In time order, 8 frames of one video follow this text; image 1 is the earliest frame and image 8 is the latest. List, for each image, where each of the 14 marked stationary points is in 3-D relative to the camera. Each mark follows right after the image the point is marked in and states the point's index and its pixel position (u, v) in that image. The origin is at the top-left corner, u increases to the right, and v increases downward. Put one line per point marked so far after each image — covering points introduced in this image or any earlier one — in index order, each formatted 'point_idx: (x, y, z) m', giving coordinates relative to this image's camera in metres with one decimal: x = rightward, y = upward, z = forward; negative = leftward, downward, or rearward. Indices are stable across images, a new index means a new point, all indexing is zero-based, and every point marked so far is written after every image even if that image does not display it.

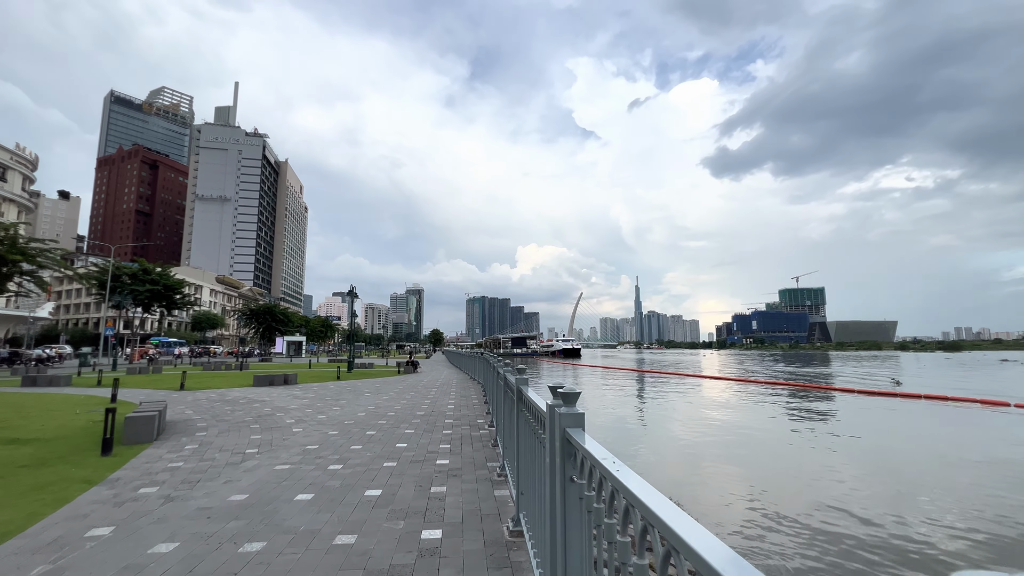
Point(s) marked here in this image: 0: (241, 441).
0: (-4.7, -2.6, +7.7) m
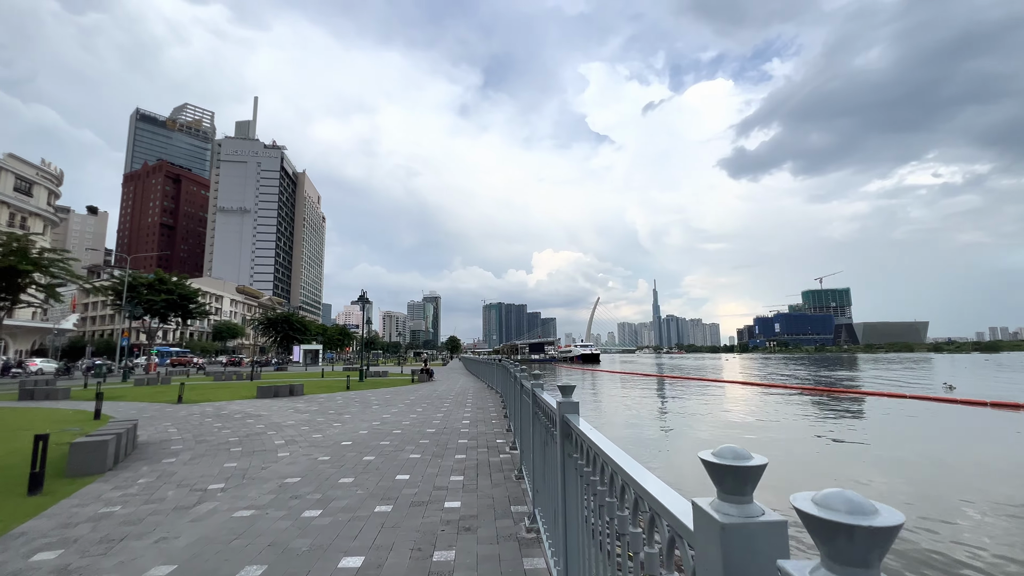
0: (-4.3, -2.6, +6.3) m
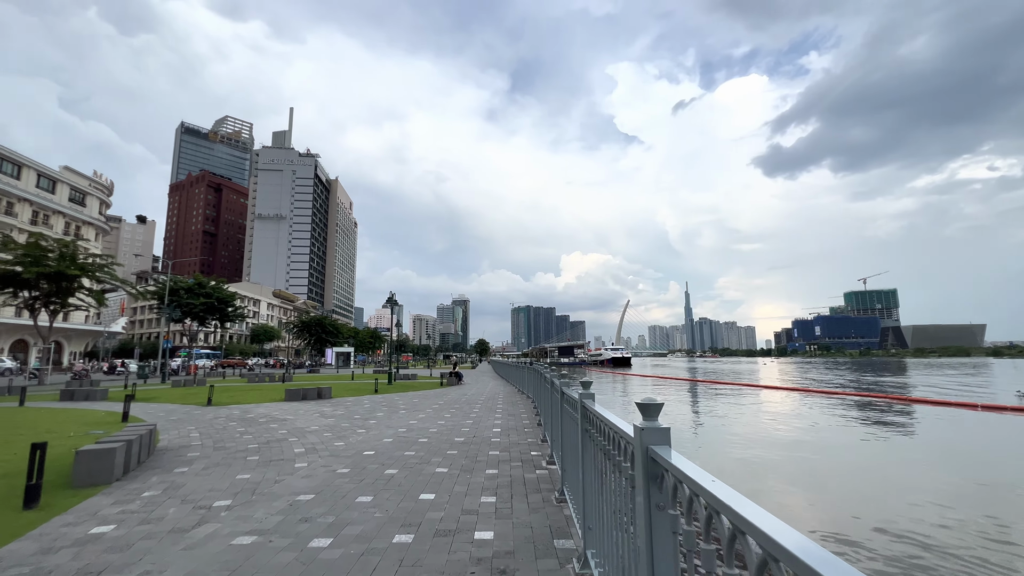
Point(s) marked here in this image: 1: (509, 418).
0: (-3.8, -2.5, +5.8) m
1: (-0.1, -3.6, +12.6) m
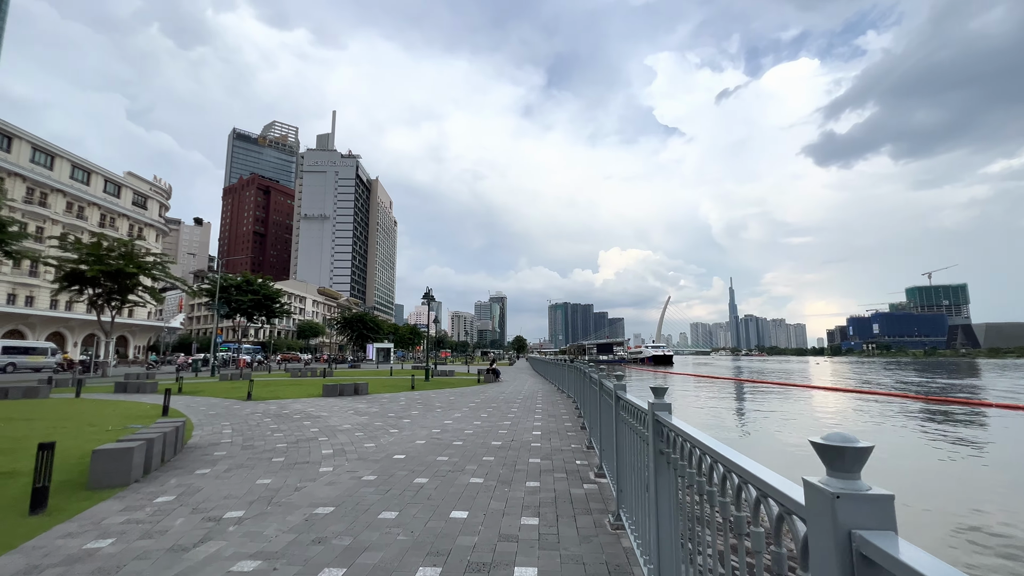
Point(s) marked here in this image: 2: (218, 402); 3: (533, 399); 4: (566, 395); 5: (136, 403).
0: (-3.3, -2.4, +5.3) m
1: (+1.0, -3.4, +11.8) m
2: (-9.5, -3.7, +14.5) m
3: (+0.8, -4.1, +16.7) m
4: (+2.3, -4.5, +19.5) m
5: (-10.9, -3.4, +13.0) m
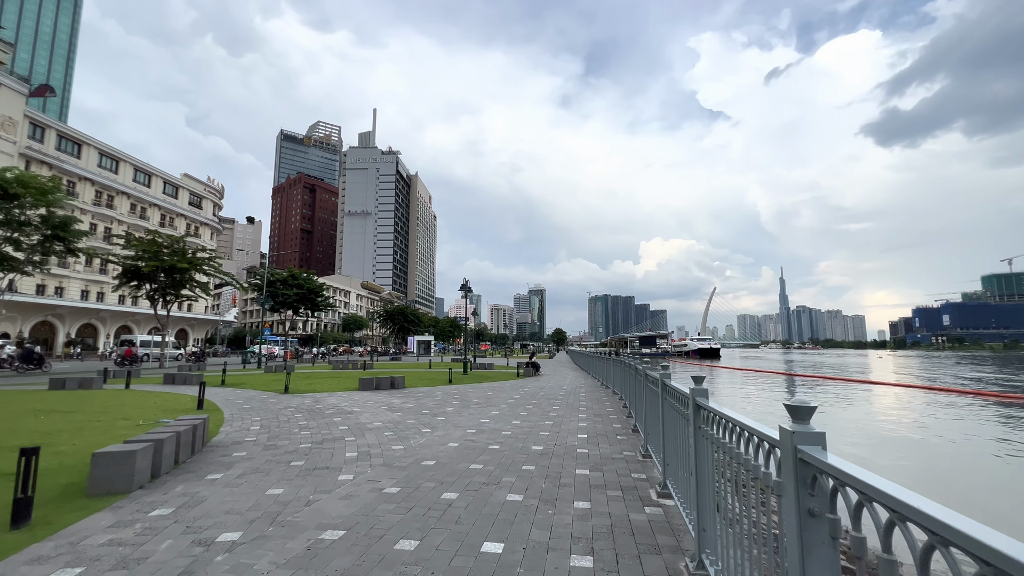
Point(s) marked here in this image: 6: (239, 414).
0: (-2.8, -2.2, +4.7) m
1: (+2.0, -3.1, +10.8) m
2: (-8.2, -3.4, +14.4) m
3: (+2.2, -3.7, +15.7) m
4: (+4.0, -4.1, +18.3) m
5: (-9.8, -3.1, +13.0) m
6: (-6.5, -3.0, +10.8) m
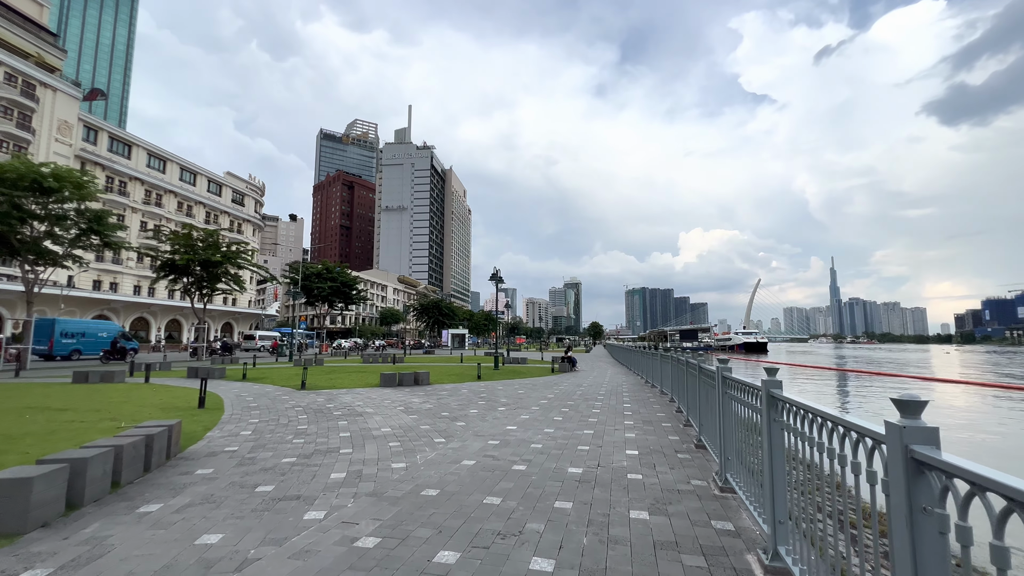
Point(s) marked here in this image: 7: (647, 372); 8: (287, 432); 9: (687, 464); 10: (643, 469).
0: (-2.6, -2.0, +3.3) m
1: (+2.6, -2.7, +9.0) m
2: (-7.2, -3.1, +13.4) m
3: (+3.3, -3.3, +13.9) m
4: (+5.2, -3.6, +16.4) m
5: (-8.9, -2.8, +12.2) m
6: (-5.9, -2.7, +9.7) m
7: (+5.6, -3.5, +18.6) m
8: (-4.0, -2.5, +8.0) m
9: (+2.3, -2.3, +6.0) m
10: (+1.7, -2.3, +5.7) m
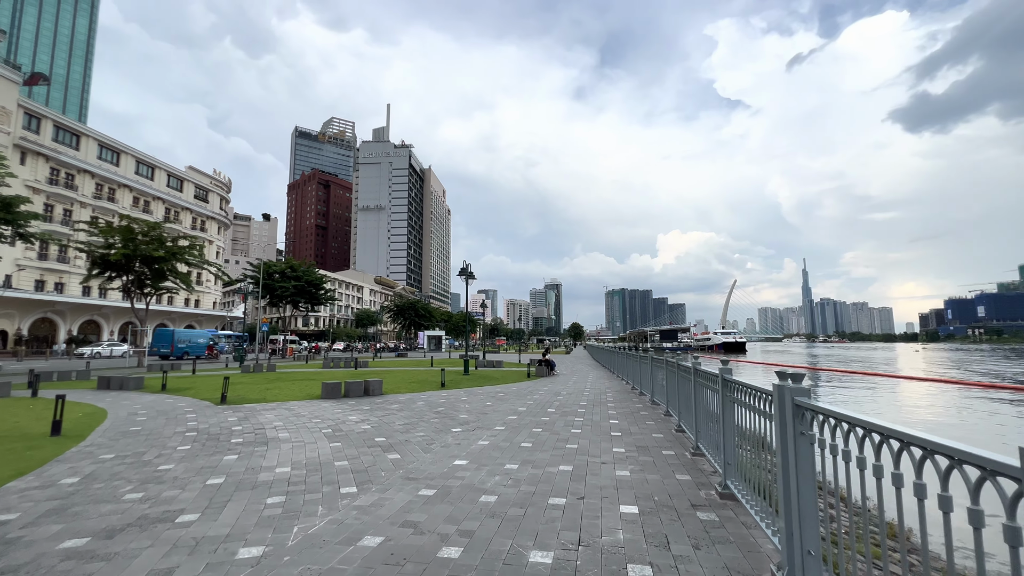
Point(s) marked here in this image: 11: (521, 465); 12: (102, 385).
0: (-3.1, -1.8, +1.0) m
1: (+1.9, -2.5, +6.9) m
2: (-8.1, -2.9, +10.9) m
3: (+2.4, -3.1, +11.8) m
4: (+4.2, -3.4, +14.4) m
5: (-9.7, -2.6, +9.5) m
6: (-6.6, -2.5, +7.2) m
7: (+4.5, -3.3, +16.6) m
8: (-4.6, -2.3, +5.6) m
9: (+1.7, -2.1, +3.8) m
10: (+1.1, -2.1, +3.5) m
11: (+0.1, -2.4, +6.0) m
12: (-13.7, -3.2, +14.9) m
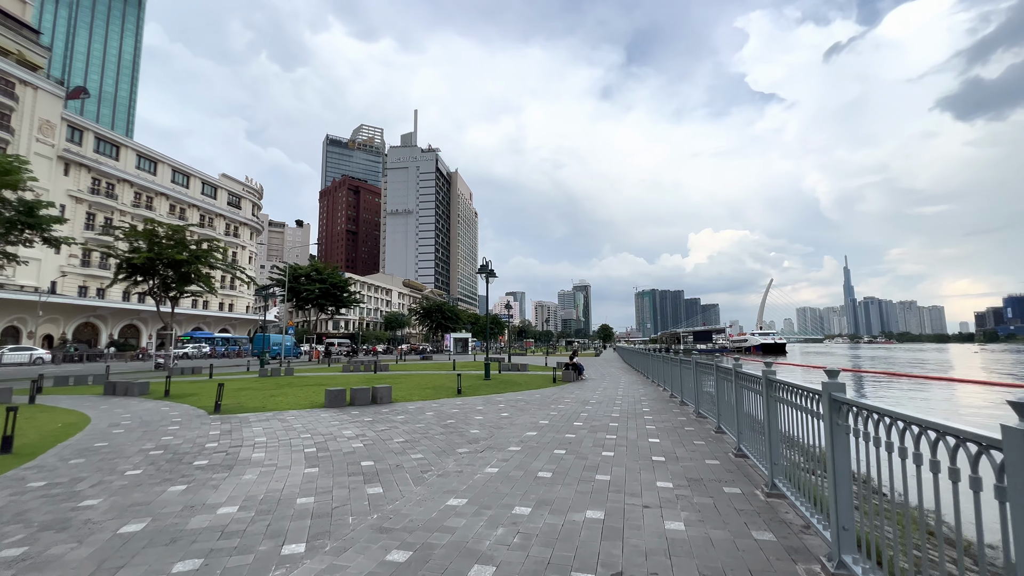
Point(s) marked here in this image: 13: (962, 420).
0: (-3.3, -1.6, -0.3) m
1: (+2.1, -2.3, +5.3) m
2: (-7.7, -2.9, +9.9) m
3: (+2.8, -2.9, +10.2) m
4: (+4.8, -3.2, +12.6) m
5: (-9.4, -2.6, +8.7) m
6: (-6.4, -2.5, +6.2) m
7: (+5.3, -3.1, +14.8) m
8: (-4.5, -2.2, +4.4) m
9: (+1.7, -1.9, +2.3) m
10: (+1.1, -1.9, +2.0) m
11: (+0.2, -2.2, +4.6) m
12: (-13.0, -3.3, +14.3) m
13: (+13.7, -4.5, +13.3) m
